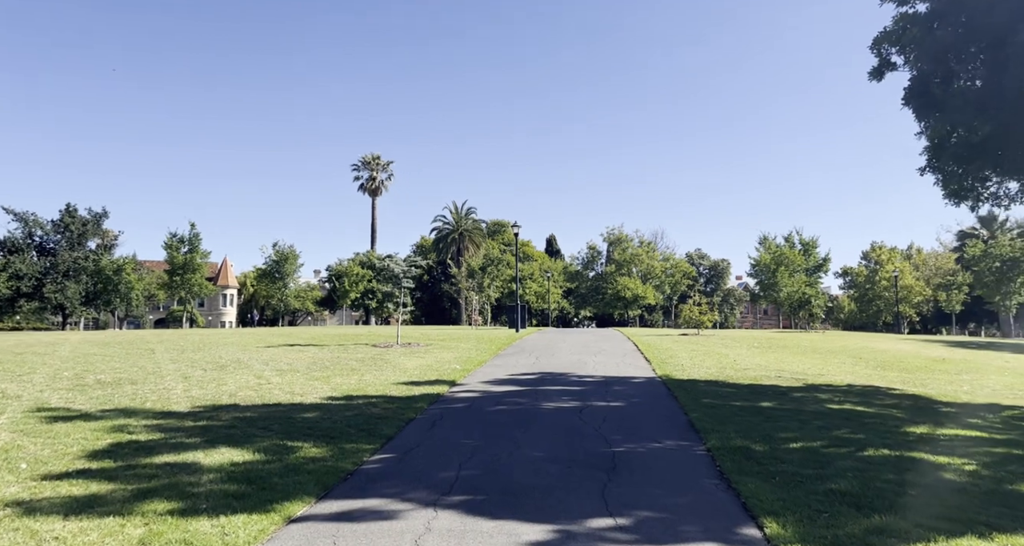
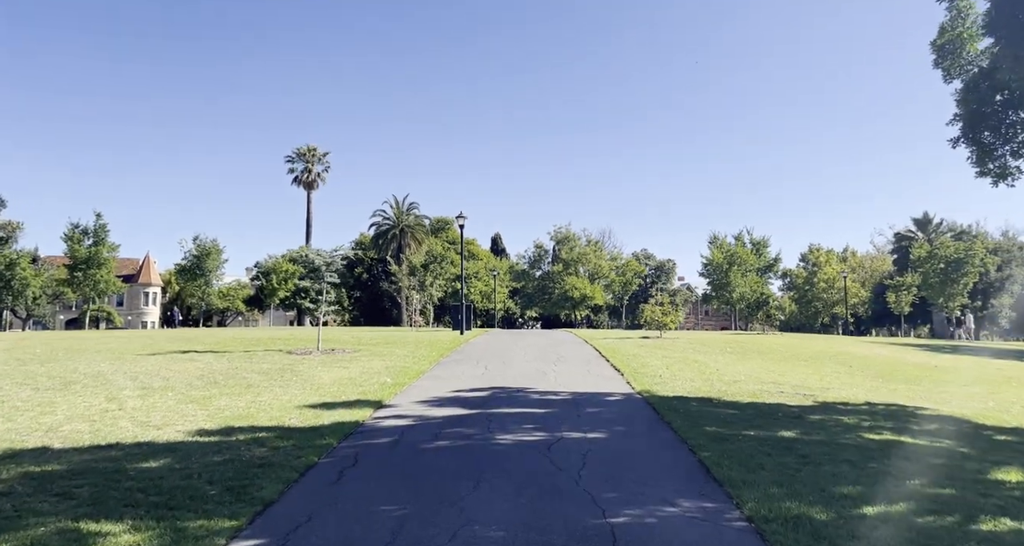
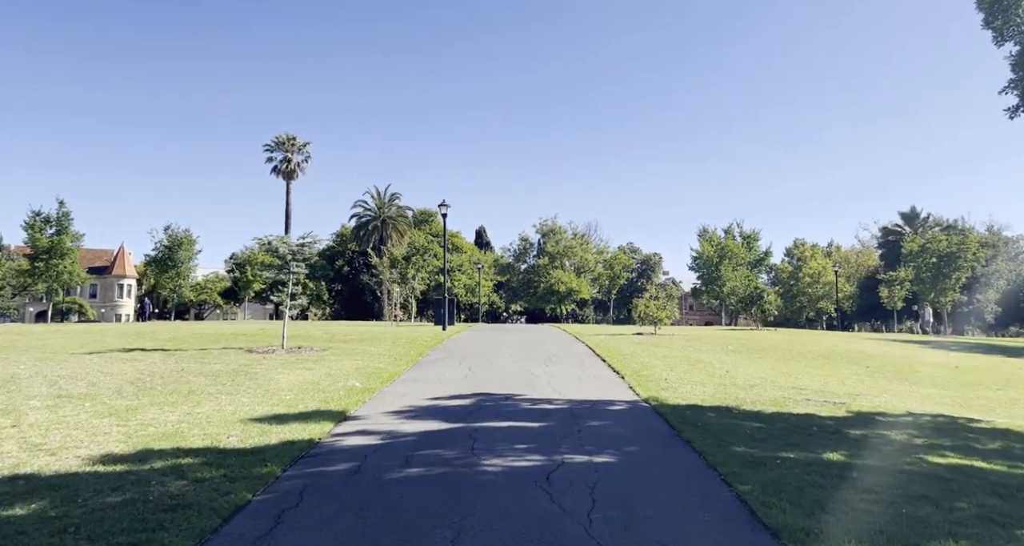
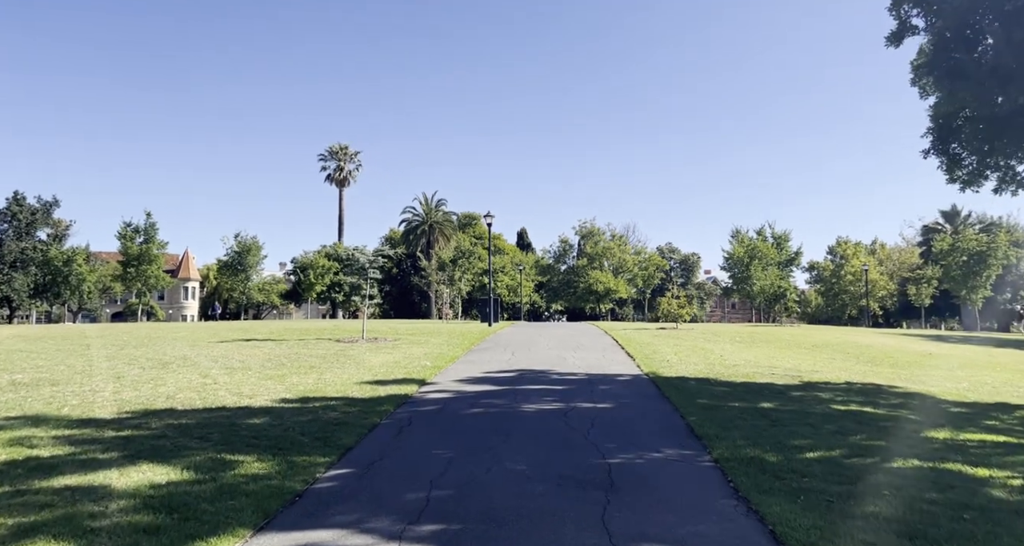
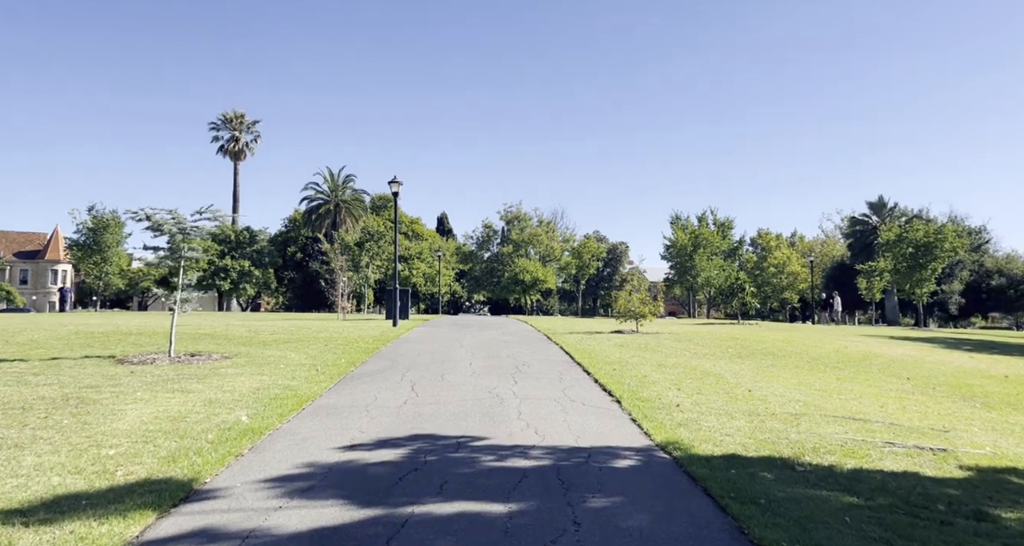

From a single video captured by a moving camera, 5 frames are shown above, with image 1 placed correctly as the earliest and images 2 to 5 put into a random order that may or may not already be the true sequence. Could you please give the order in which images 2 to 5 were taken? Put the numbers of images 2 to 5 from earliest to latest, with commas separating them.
4, 2, 3, 5
